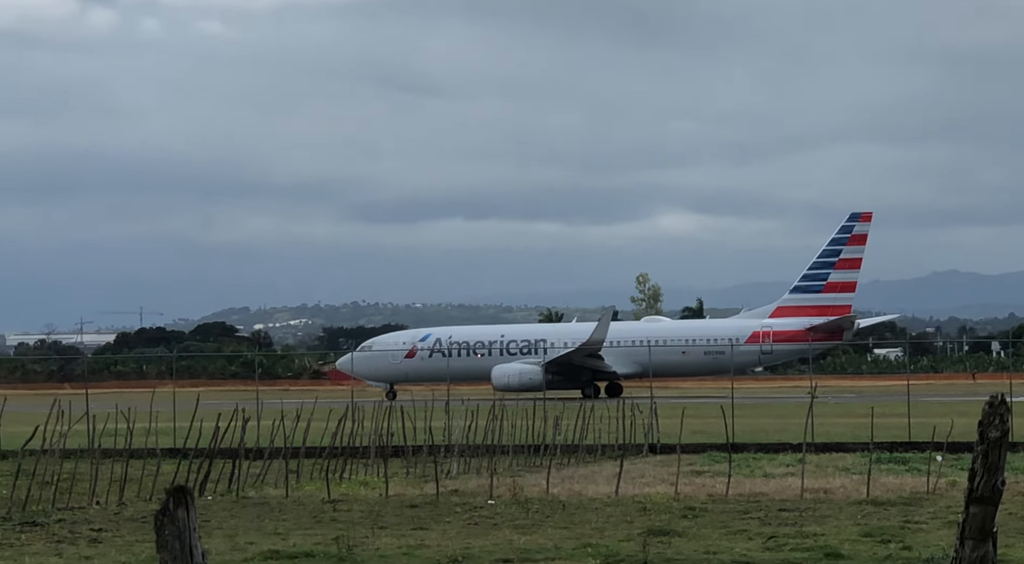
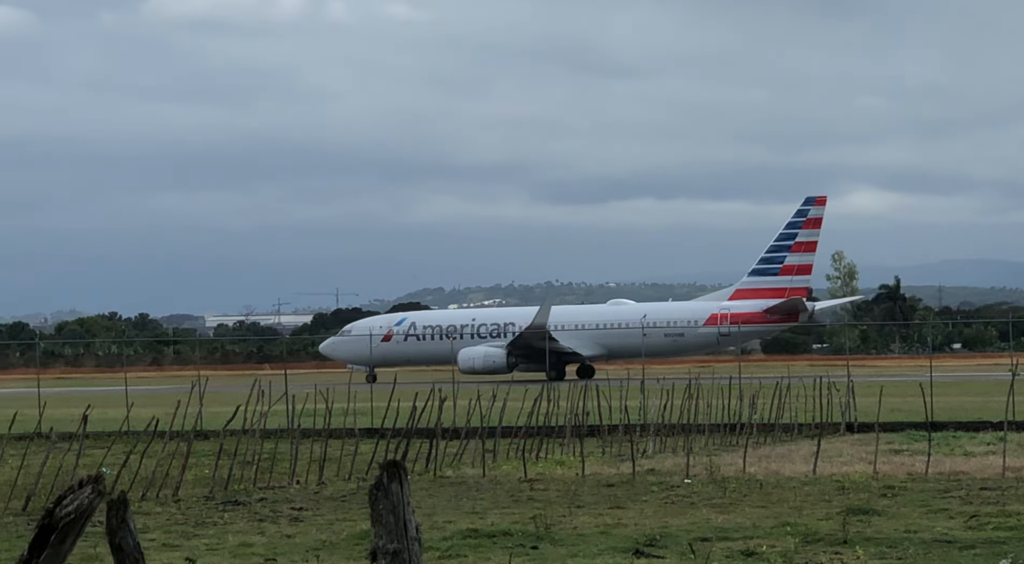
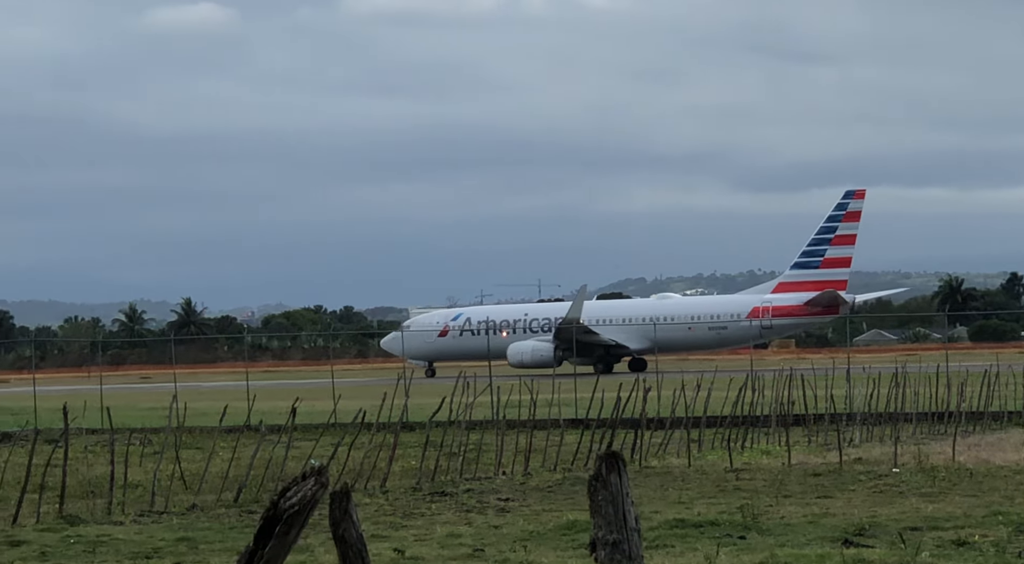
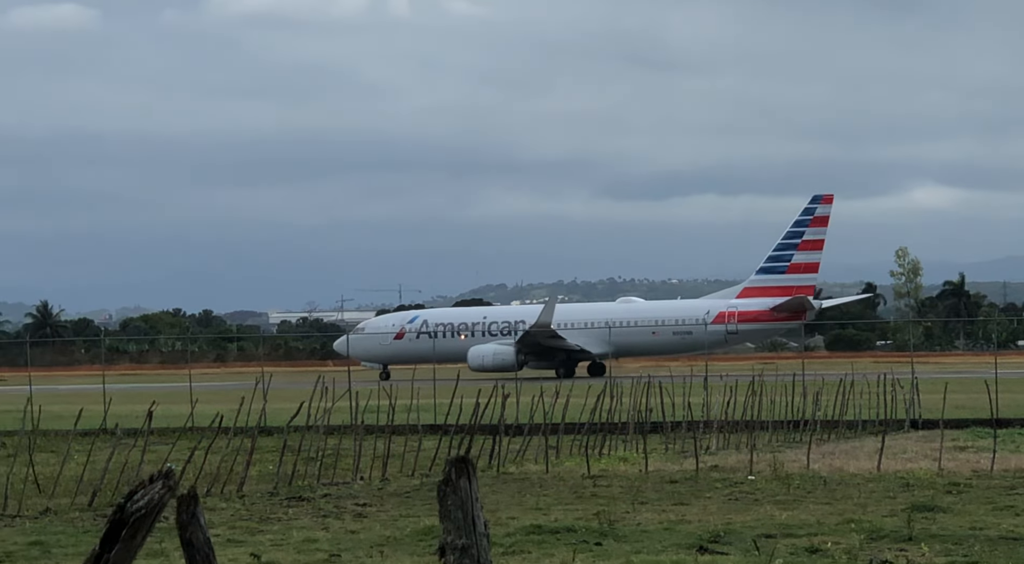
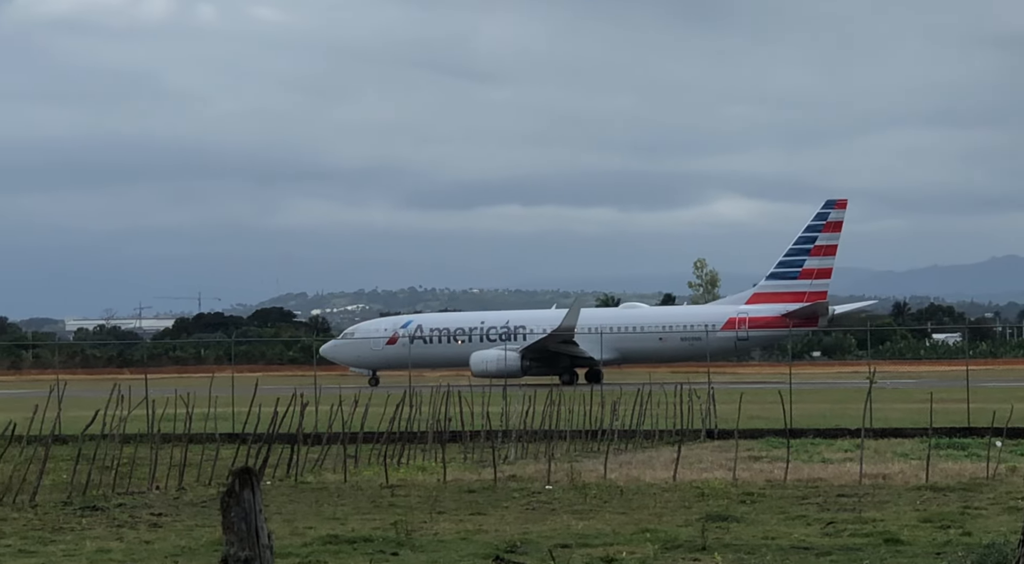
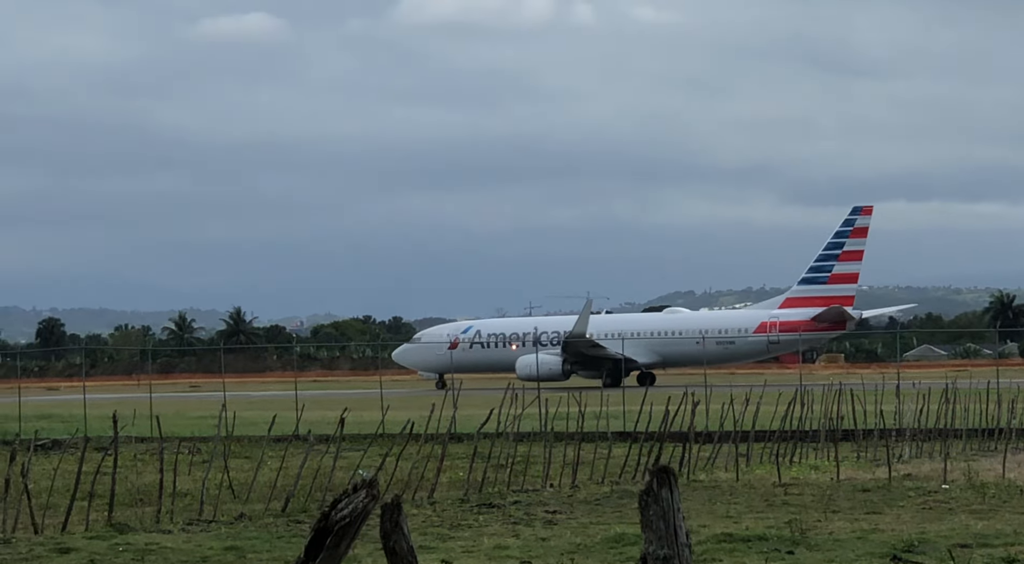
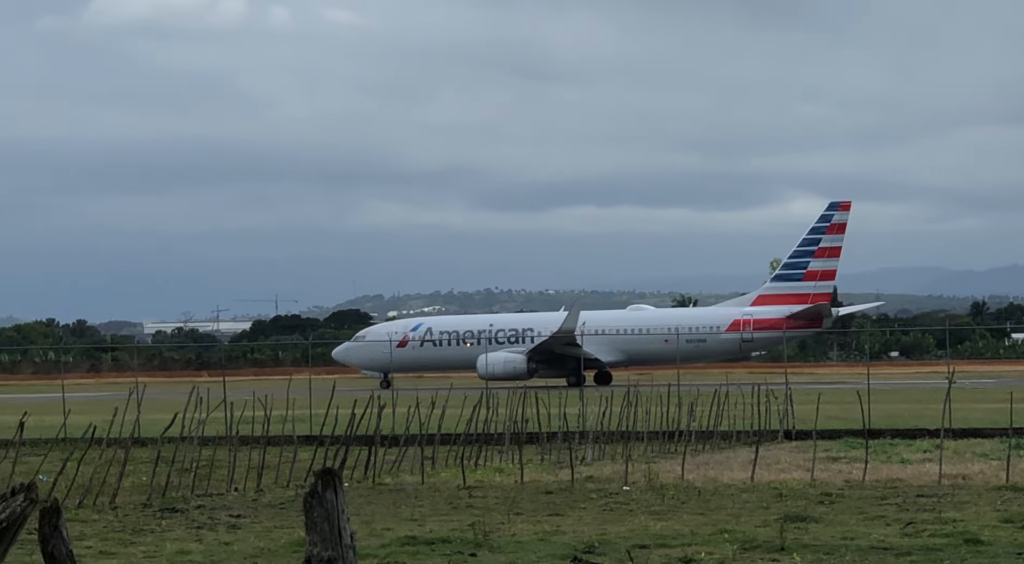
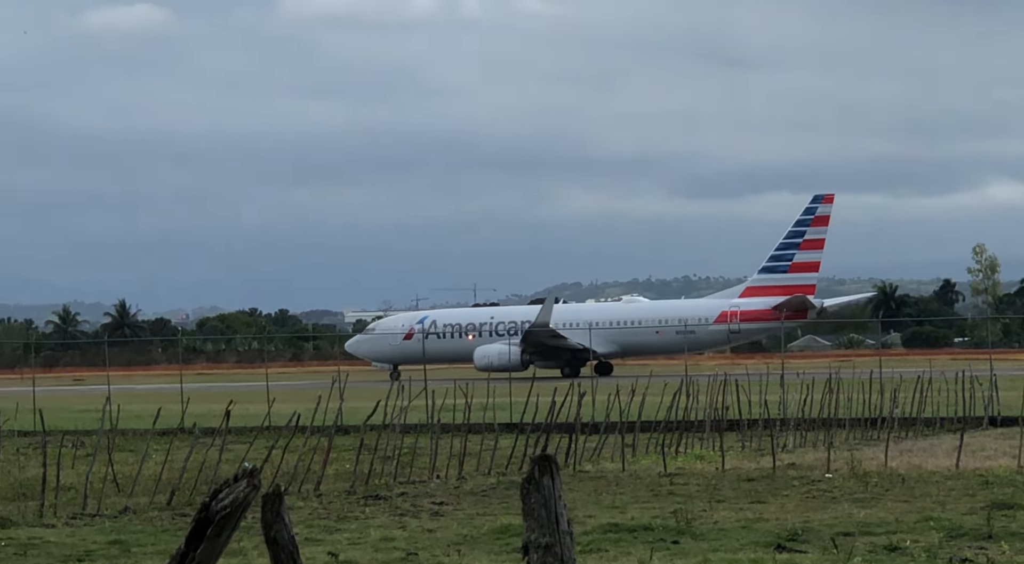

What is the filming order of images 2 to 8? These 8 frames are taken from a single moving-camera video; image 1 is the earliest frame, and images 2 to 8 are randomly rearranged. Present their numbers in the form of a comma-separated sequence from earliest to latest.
5, 7, 2, 4, 8, 3, 6
